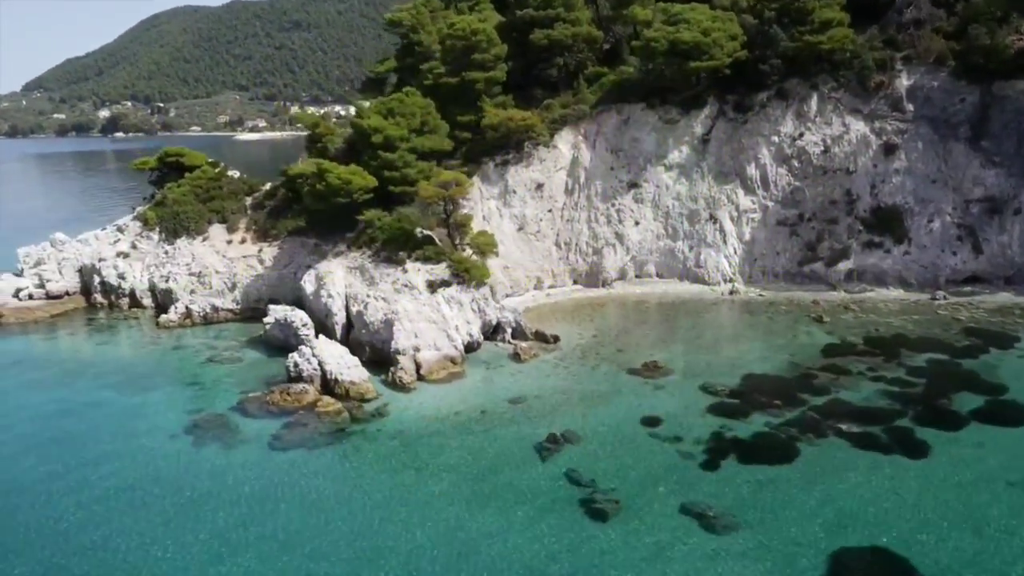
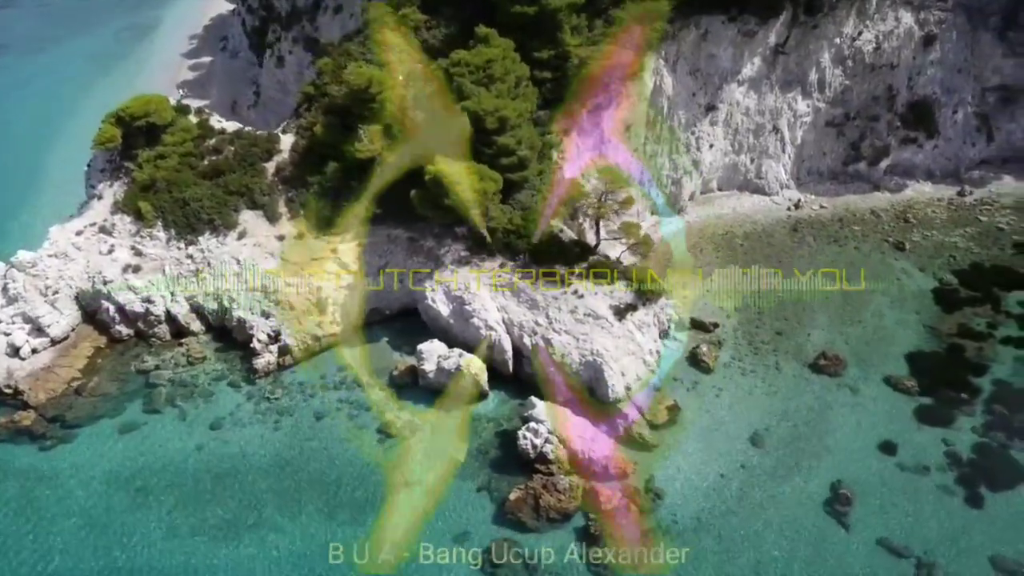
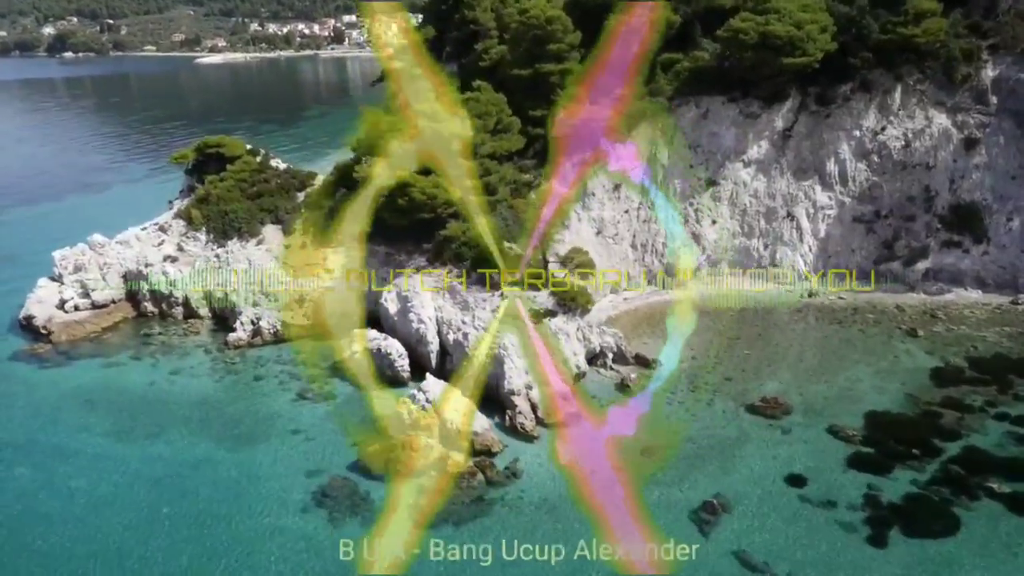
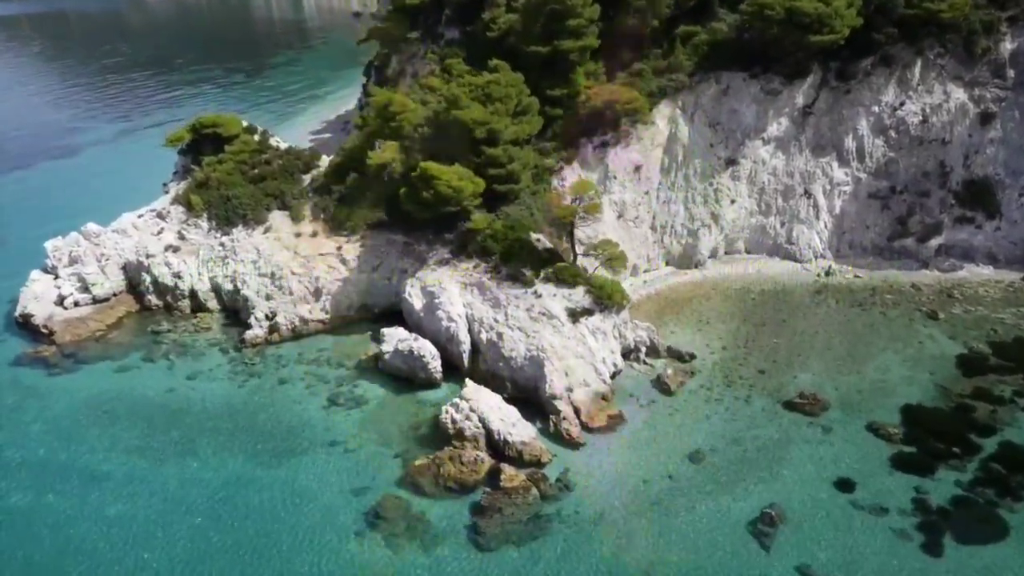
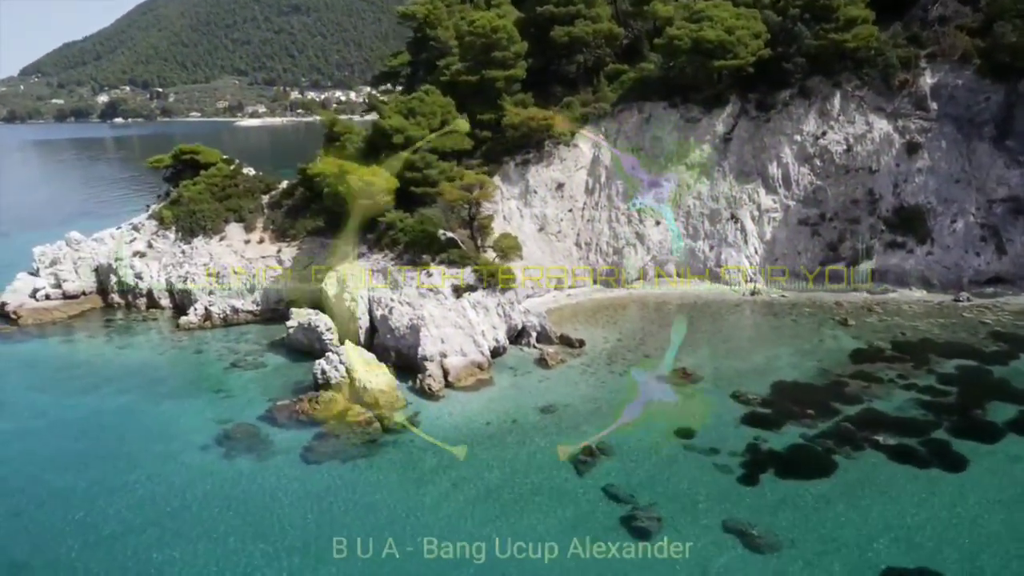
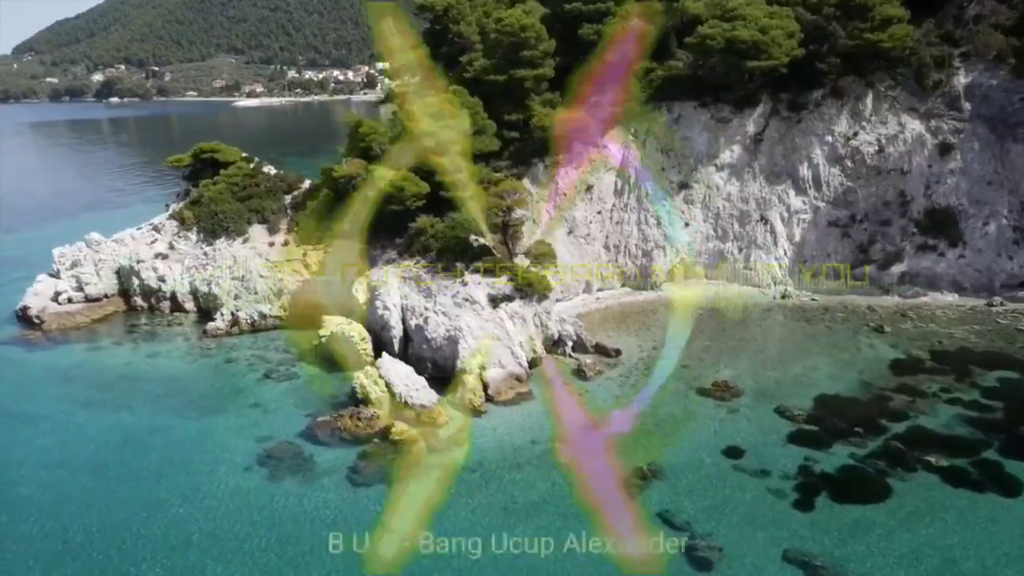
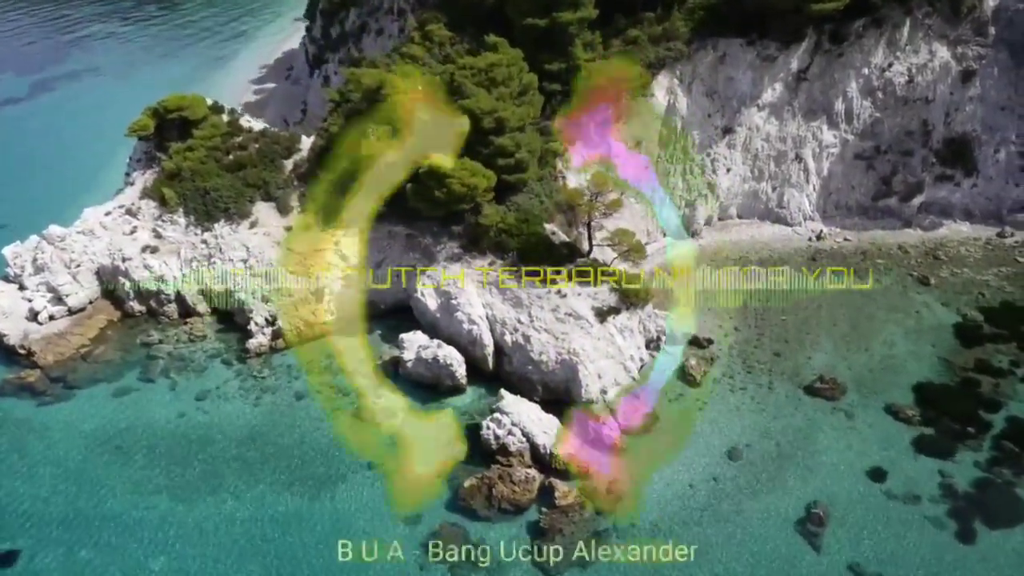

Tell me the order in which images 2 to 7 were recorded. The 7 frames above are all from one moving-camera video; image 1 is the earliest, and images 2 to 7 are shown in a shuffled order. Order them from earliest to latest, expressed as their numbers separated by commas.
5, 6, 3, 4, 7, 2
